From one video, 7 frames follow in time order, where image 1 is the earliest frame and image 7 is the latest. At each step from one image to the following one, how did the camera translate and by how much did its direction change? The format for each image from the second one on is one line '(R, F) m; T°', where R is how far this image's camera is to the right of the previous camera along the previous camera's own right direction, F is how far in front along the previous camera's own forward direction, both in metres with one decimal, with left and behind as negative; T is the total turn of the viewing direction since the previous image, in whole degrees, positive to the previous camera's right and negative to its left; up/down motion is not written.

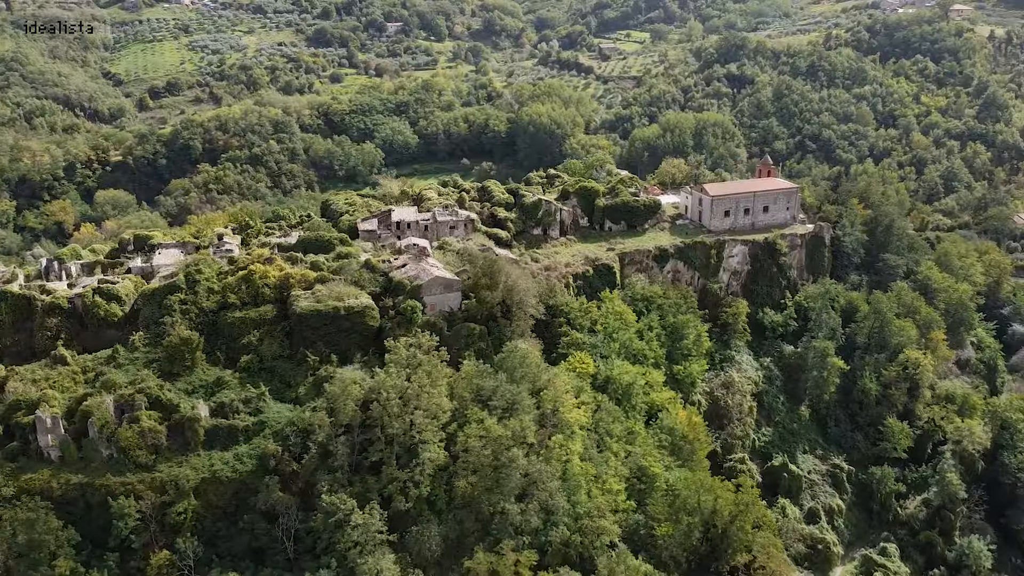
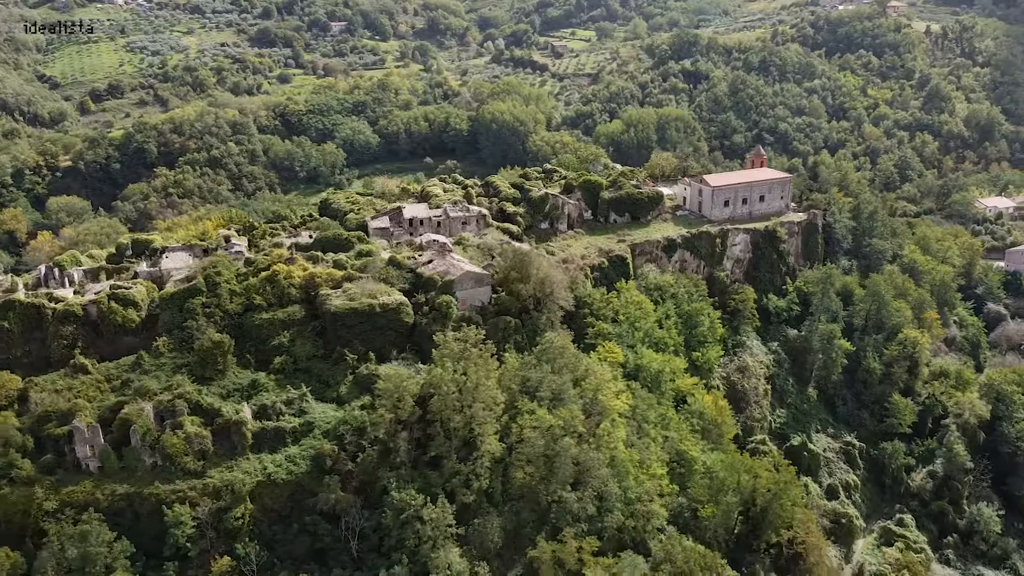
(-6.9, -0.8) m; +6°
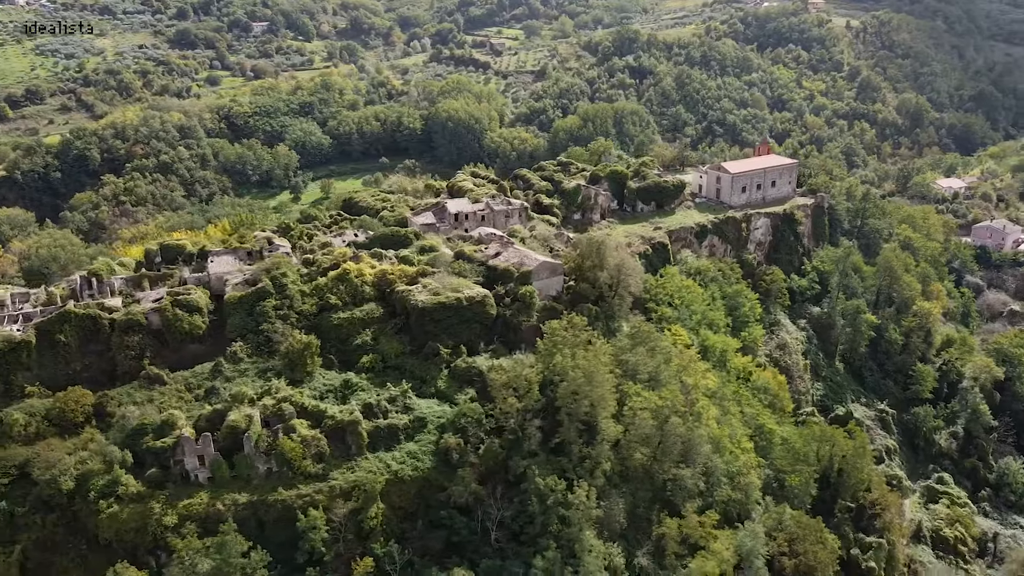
(-12.7, +0.1) m; +11°
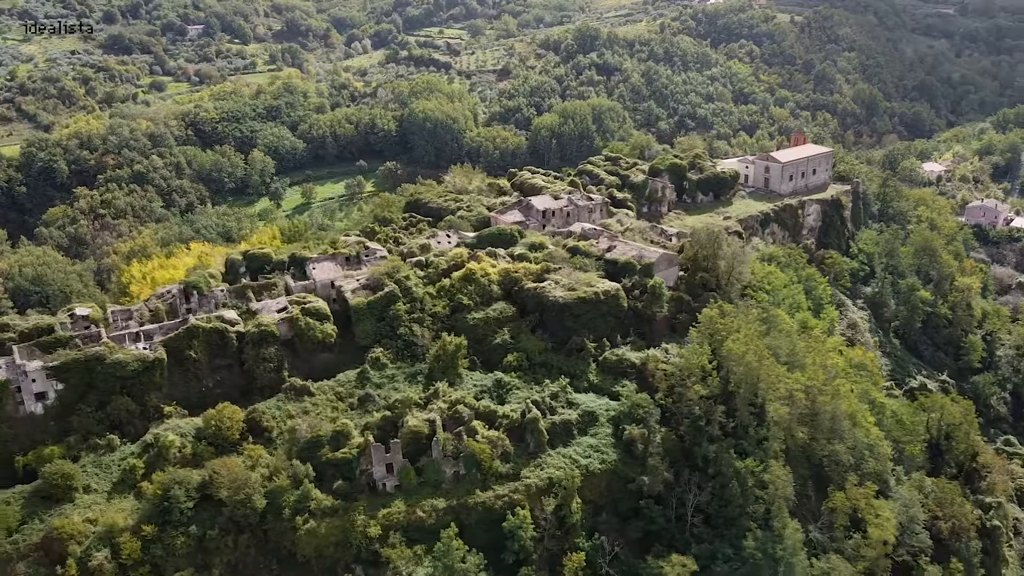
(-14.9, +0.9) m; +11°
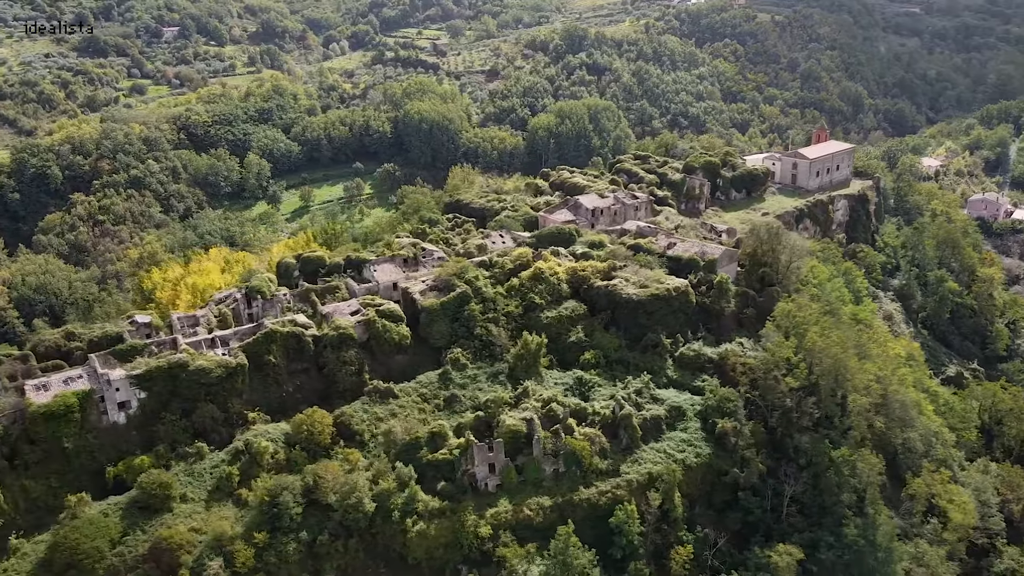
(-7.1, 0.0) m; +5°
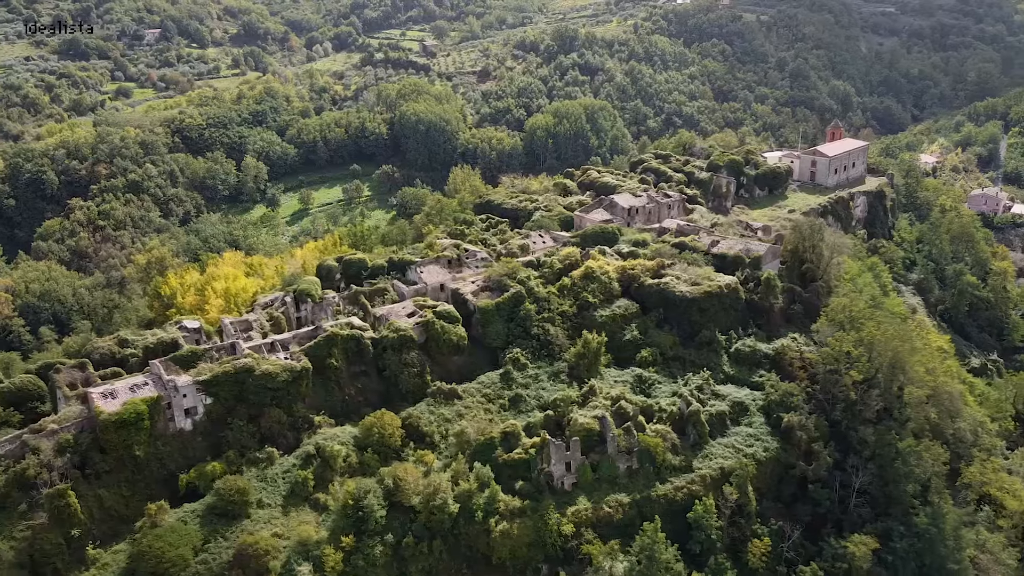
(-5.3, 0.0) m; +4°
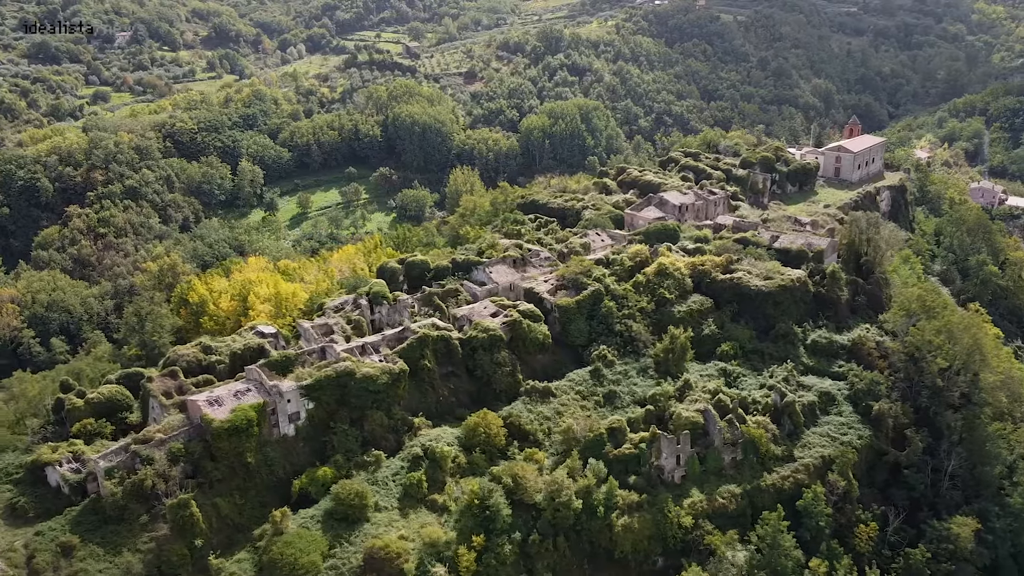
(-7.9, +0.4) m; +6°
